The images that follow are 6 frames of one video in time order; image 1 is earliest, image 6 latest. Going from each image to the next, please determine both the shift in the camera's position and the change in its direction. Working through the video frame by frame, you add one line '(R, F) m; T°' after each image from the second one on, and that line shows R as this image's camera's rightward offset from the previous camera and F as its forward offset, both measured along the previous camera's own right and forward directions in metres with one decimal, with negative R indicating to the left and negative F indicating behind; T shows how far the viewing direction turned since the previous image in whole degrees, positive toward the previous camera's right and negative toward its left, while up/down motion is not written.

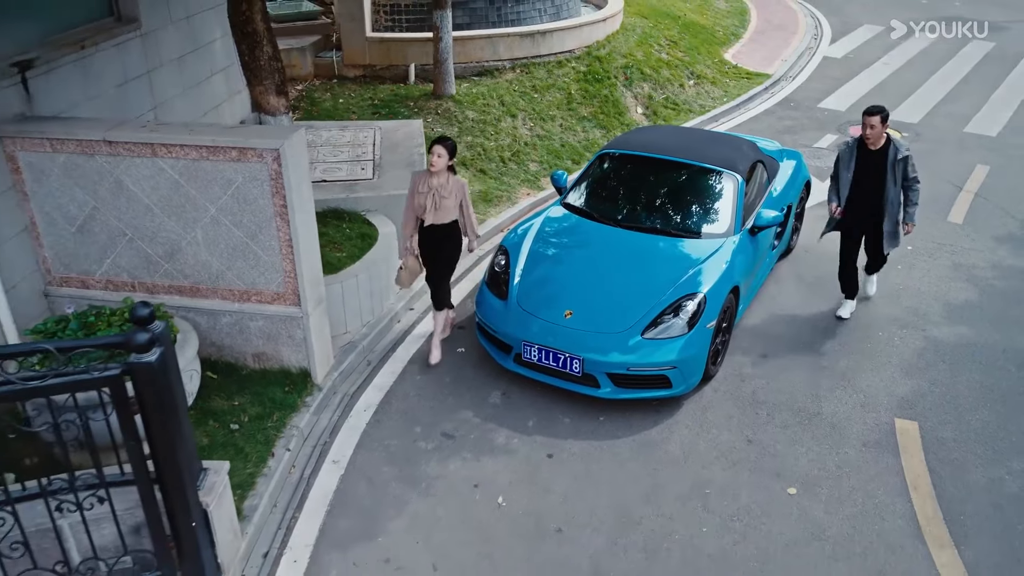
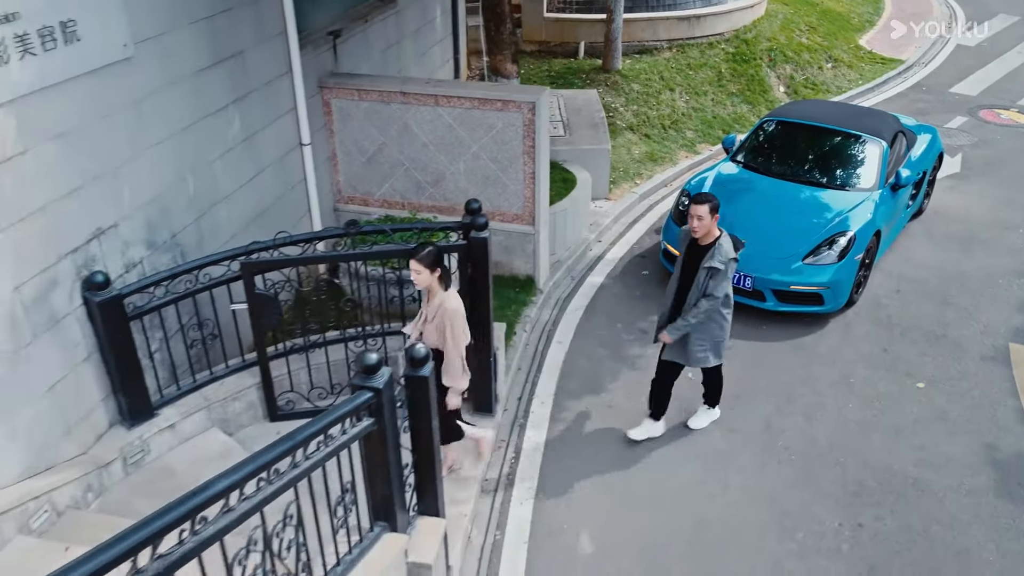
(-0.7, -1.4) m; -6°
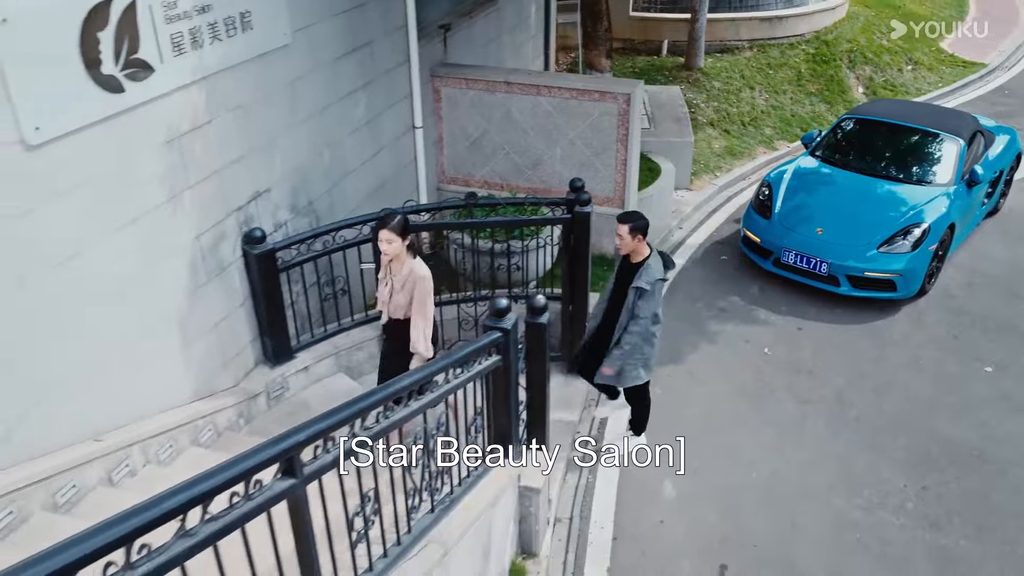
(-0.2, -0.5) m; -4°
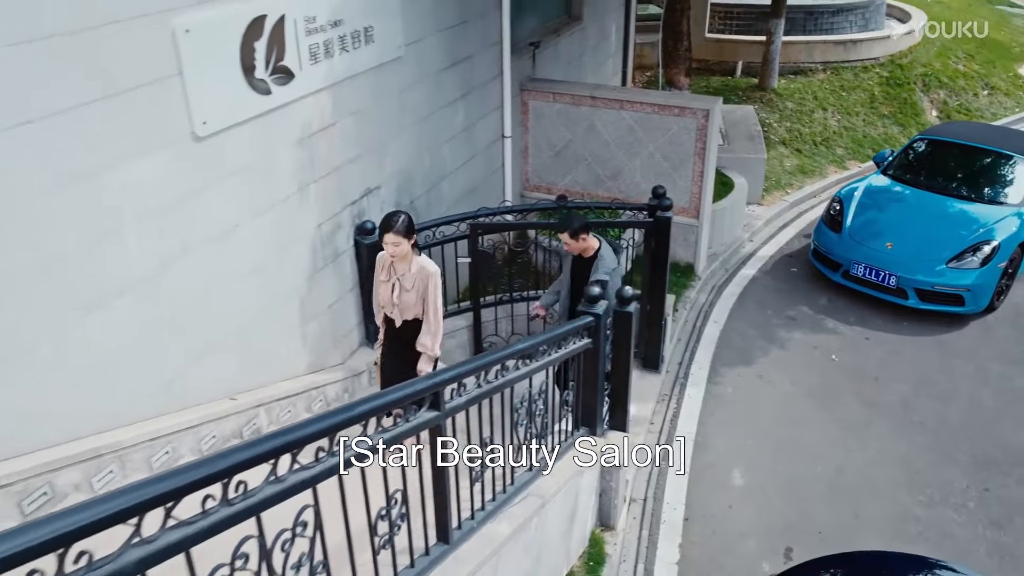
(-0.2, -0.4) m; -4°
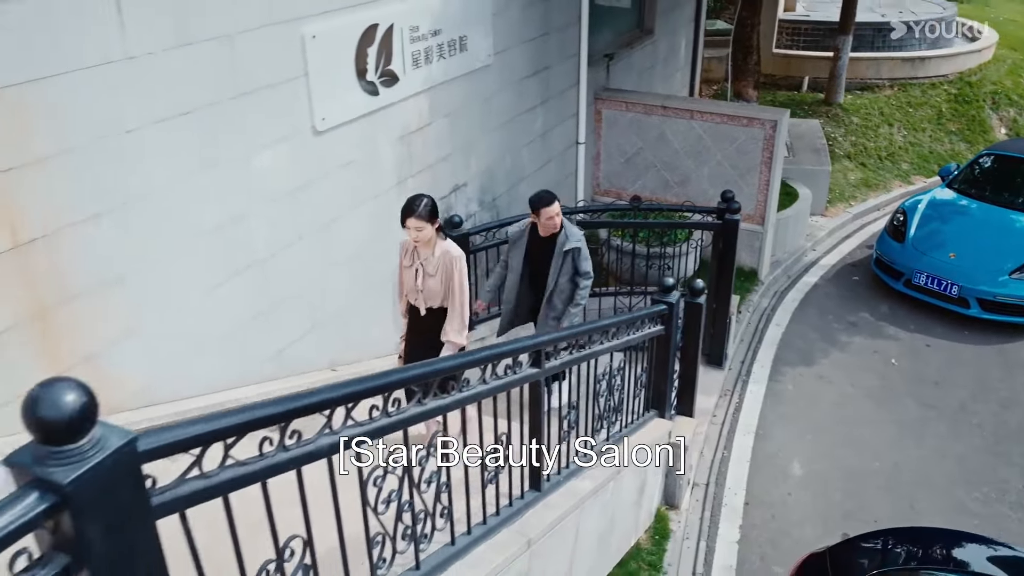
(-0.1, -0.4) m; -4°
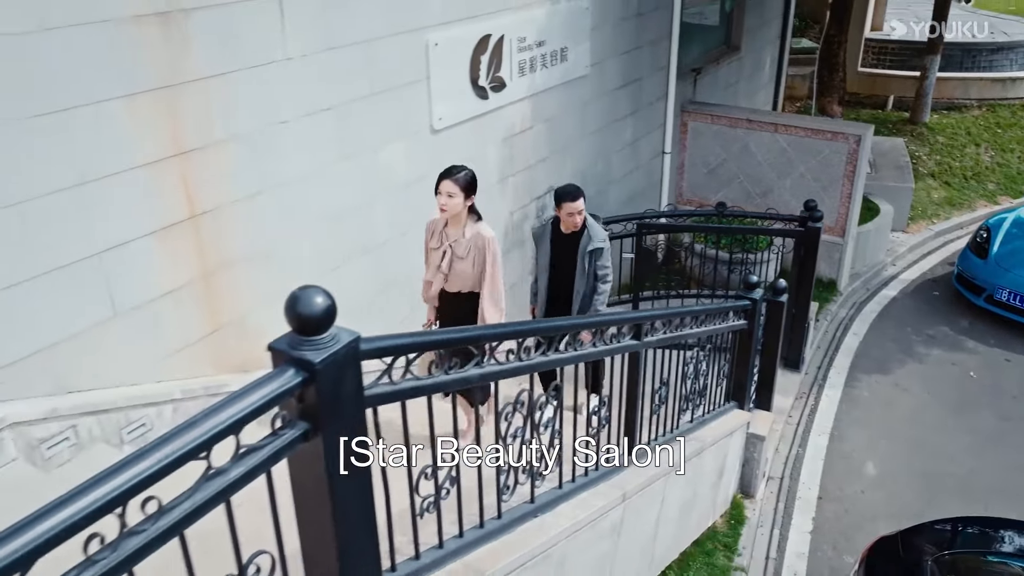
(-0.1, -0.4) m; -5°
